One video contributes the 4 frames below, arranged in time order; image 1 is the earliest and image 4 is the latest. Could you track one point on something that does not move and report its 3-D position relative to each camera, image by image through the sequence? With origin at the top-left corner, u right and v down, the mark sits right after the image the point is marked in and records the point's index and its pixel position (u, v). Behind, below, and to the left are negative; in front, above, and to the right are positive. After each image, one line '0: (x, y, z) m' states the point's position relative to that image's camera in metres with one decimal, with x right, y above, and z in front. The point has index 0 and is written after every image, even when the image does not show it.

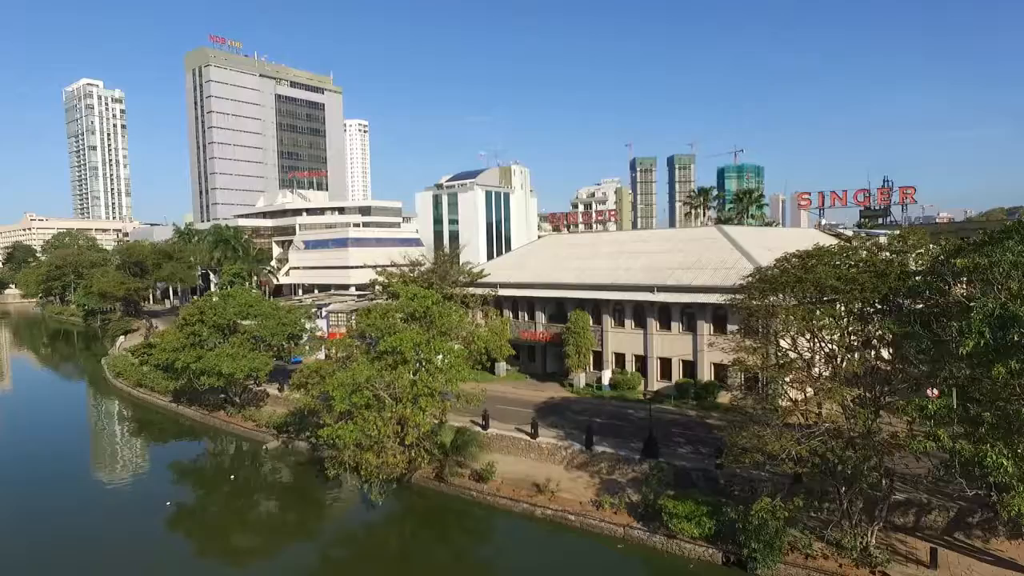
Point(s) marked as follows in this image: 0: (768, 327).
0: (+4.7, -0.7, +14.5) m
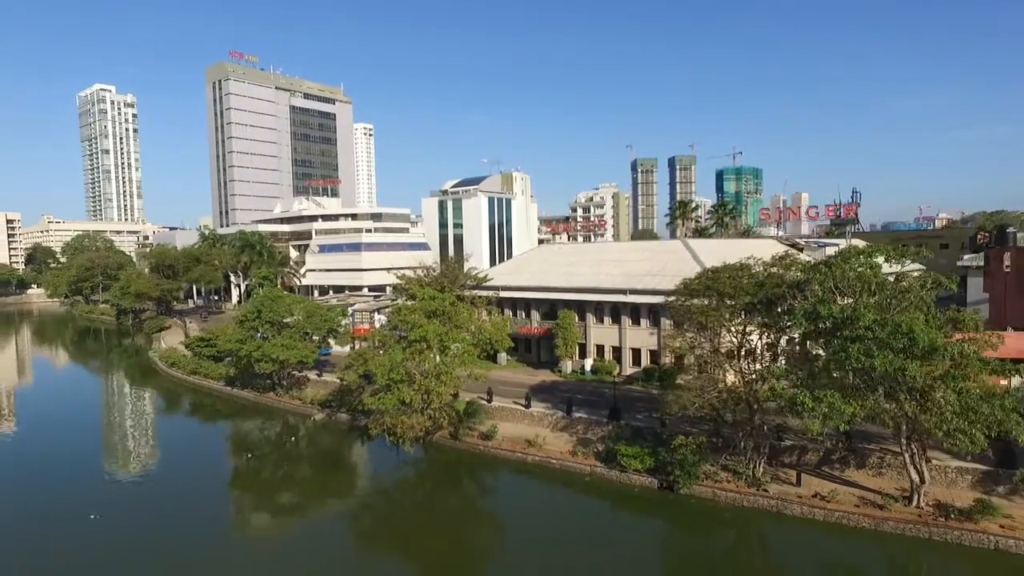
0: (+4.7, -0.9, +20.6) m
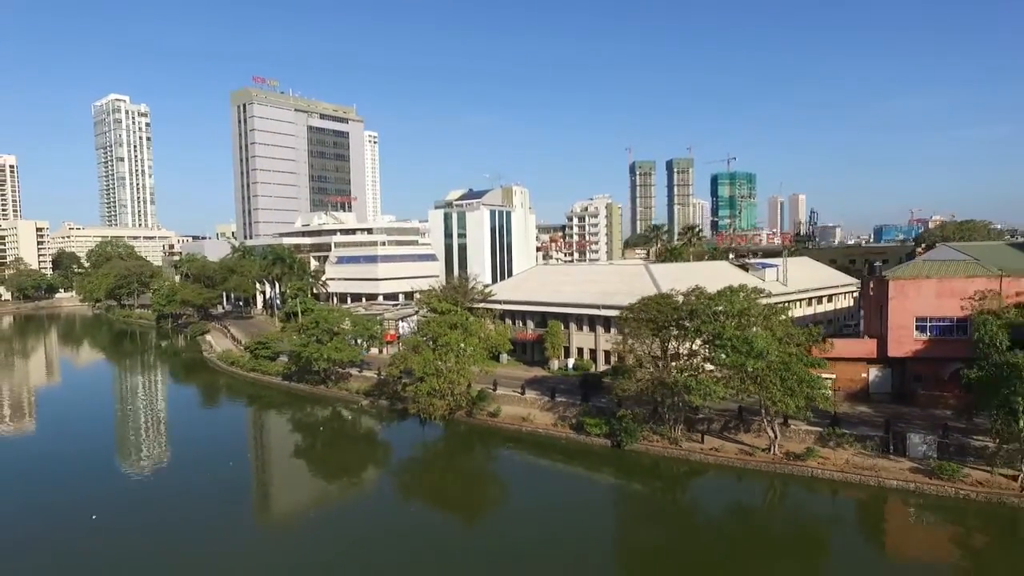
0: (+4.6, -1.7, +30.2) m
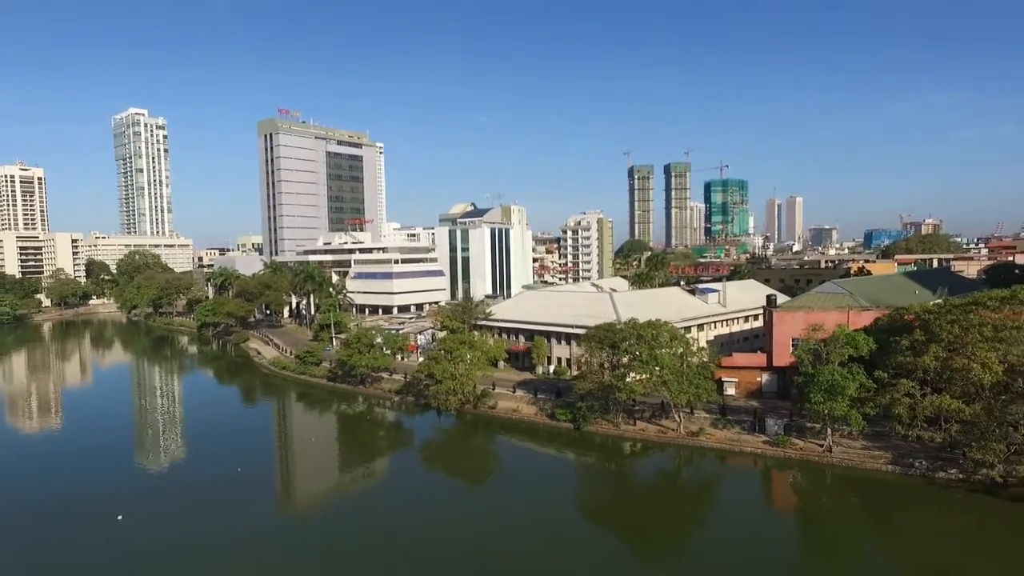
0: (+4.2, -3.5, +43.5) m
